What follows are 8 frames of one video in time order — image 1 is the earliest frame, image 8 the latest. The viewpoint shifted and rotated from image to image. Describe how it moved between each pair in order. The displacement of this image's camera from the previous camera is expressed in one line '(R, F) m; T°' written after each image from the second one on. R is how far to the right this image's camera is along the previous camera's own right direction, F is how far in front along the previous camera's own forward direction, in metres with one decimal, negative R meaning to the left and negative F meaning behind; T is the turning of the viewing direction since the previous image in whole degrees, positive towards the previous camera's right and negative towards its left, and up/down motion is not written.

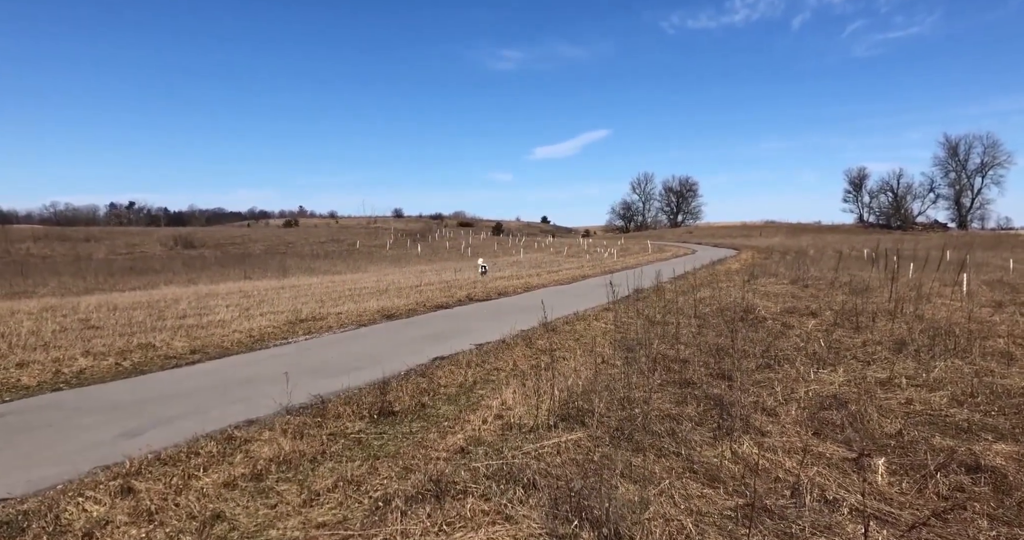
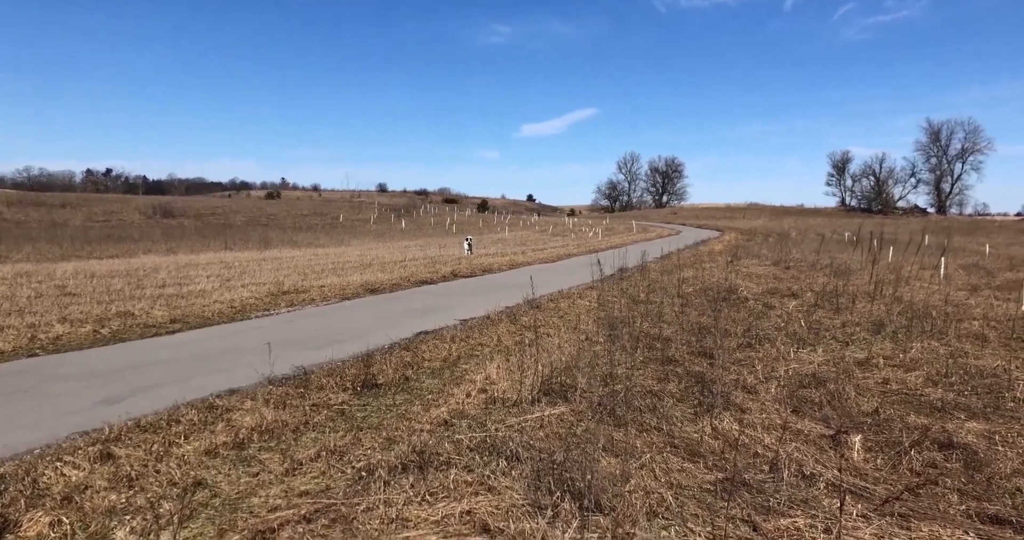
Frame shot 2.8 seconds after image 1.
(0.0, 0.0) m; +2°
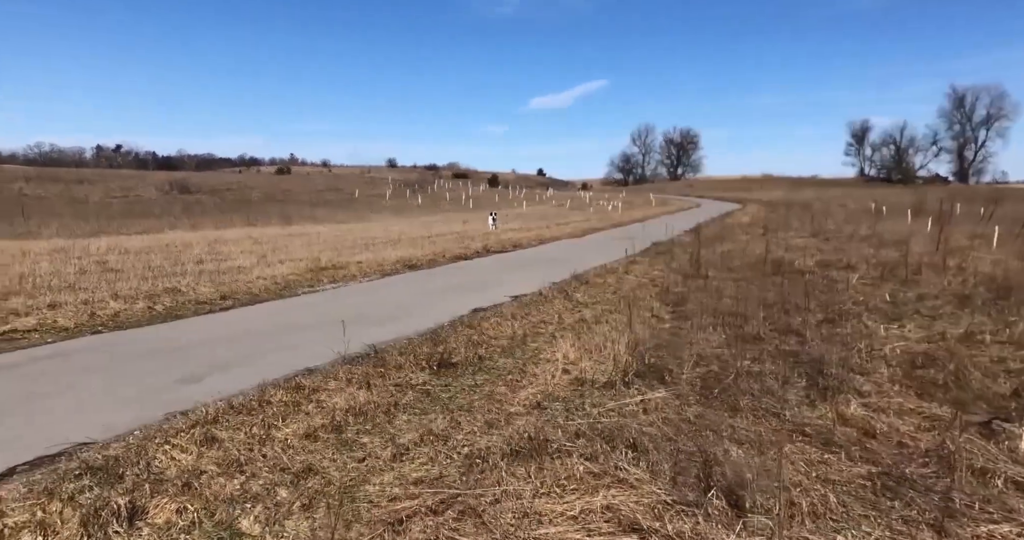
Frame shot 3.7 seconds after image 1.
(-0.6, +0.2) m; -2°
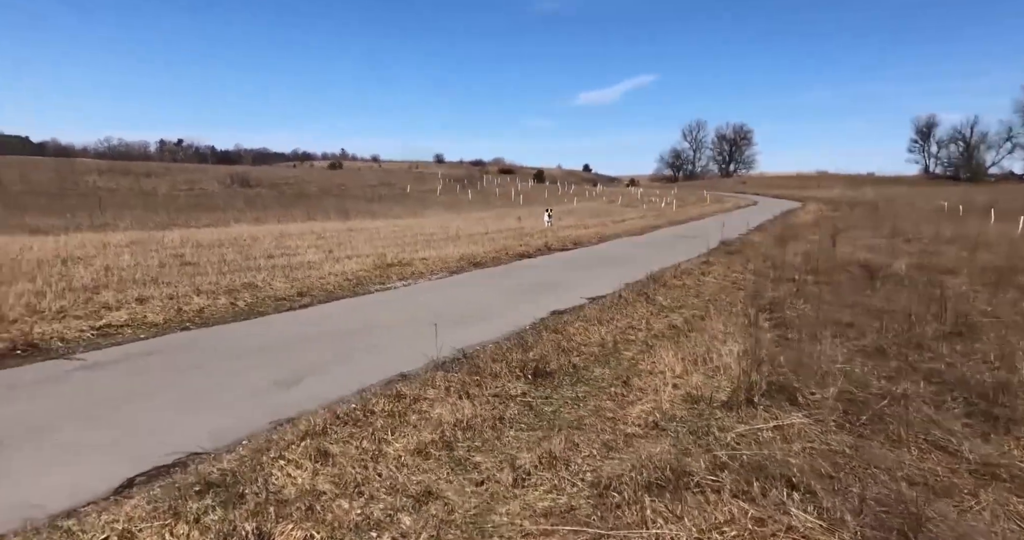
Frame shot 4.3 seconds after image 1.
(-0.5, +0.3) m; -5°
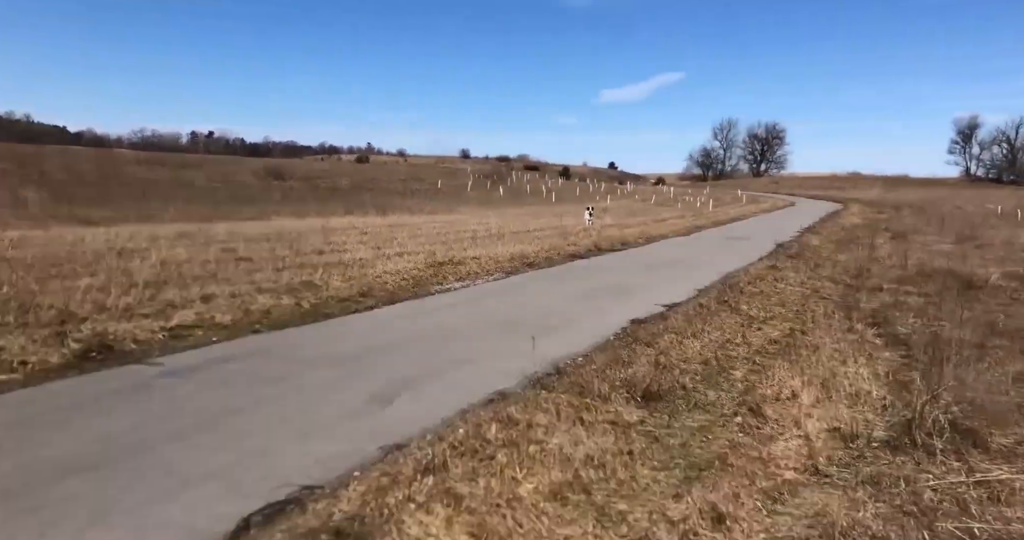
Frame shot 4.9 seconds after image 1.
(-0.7, +0.5) m; -3°
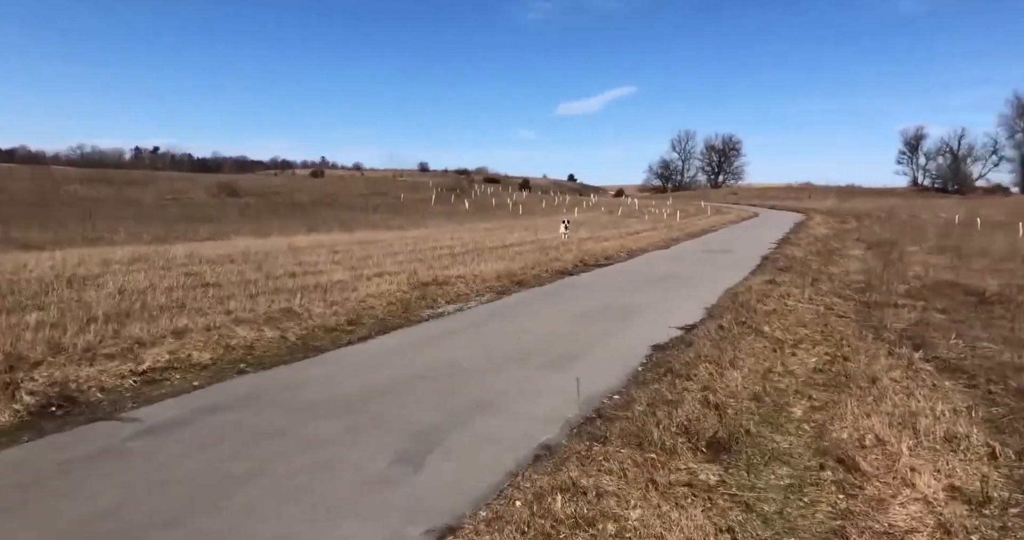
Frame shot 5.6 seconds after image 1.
(-0.6, +0.7) m; +3°
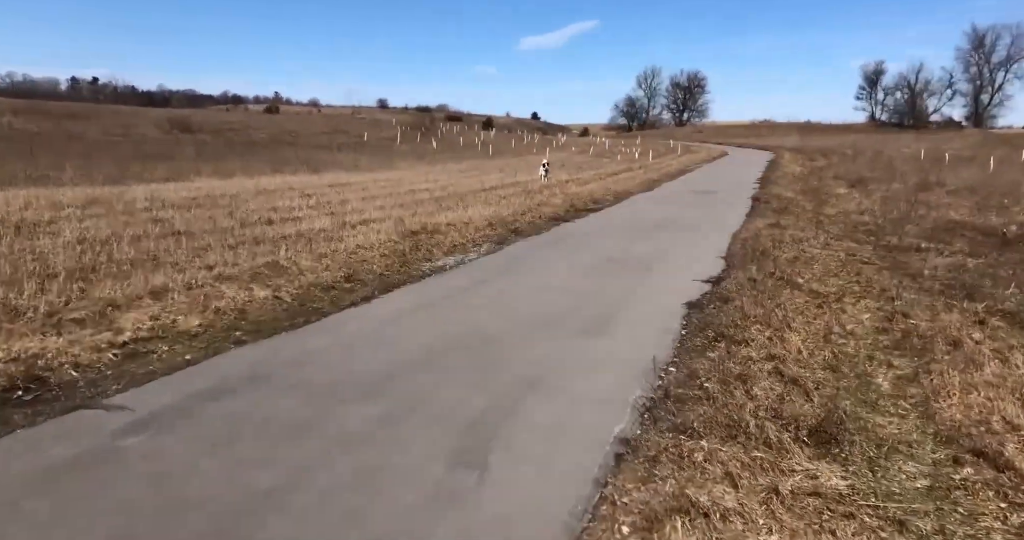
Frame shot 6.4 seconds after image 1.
(-0.7, +0.8) m; +3°
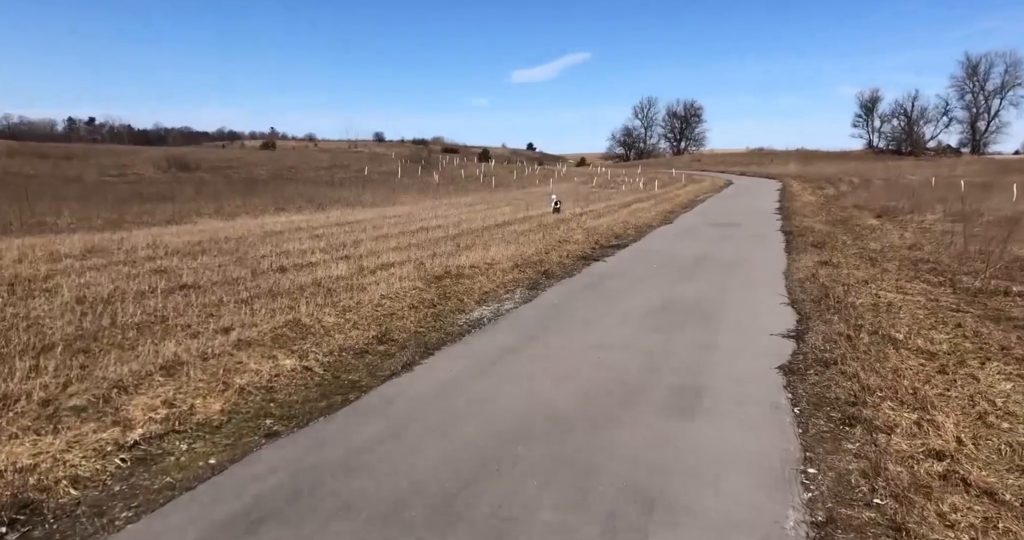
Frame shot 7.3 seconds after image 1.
(-0.7, +1.0) m; 0°
